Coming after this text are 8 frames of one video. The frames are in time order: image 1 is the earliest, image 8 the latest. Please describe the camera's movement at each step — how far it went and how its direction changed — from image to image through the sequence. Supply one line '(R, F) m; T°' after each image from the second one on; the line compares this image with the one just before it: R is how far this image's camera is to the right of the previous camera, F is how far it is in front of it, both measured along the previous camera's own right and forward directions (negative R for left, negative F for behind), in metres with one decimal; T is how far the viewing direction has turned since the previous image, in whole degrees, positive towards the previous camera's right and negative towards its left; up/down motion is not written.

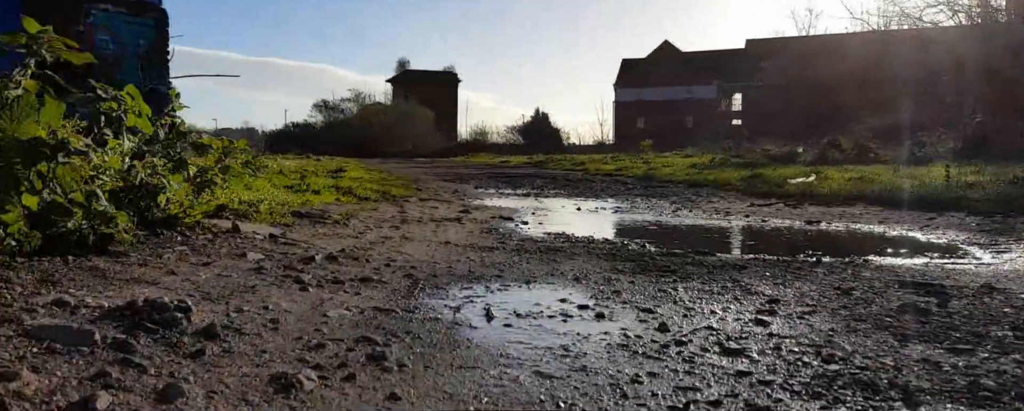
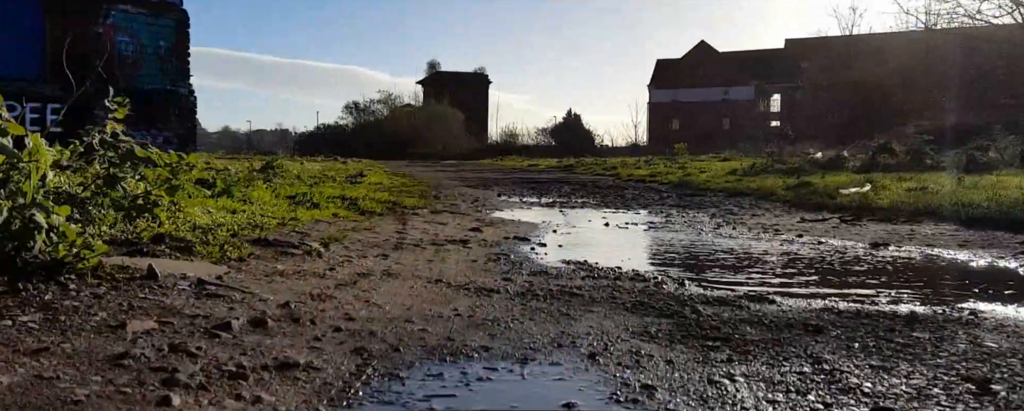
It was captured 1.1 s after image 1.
(+0.2, +1.1) m; -3°
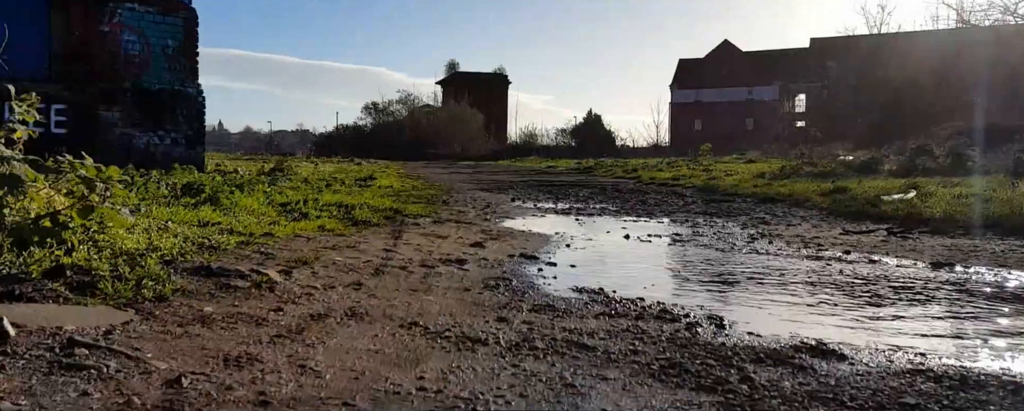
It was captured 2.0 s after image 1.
(+0.1, +1.0) m; -2°
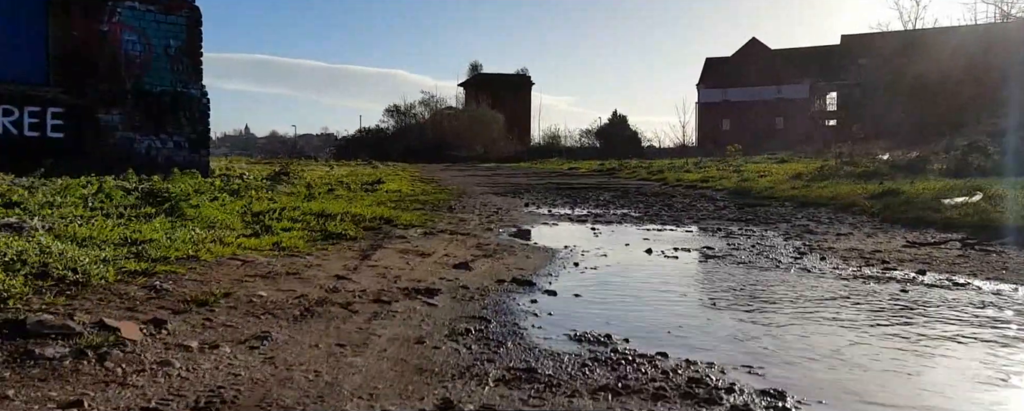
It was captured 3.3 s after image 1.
(+0.3, +1.4) m; -2°
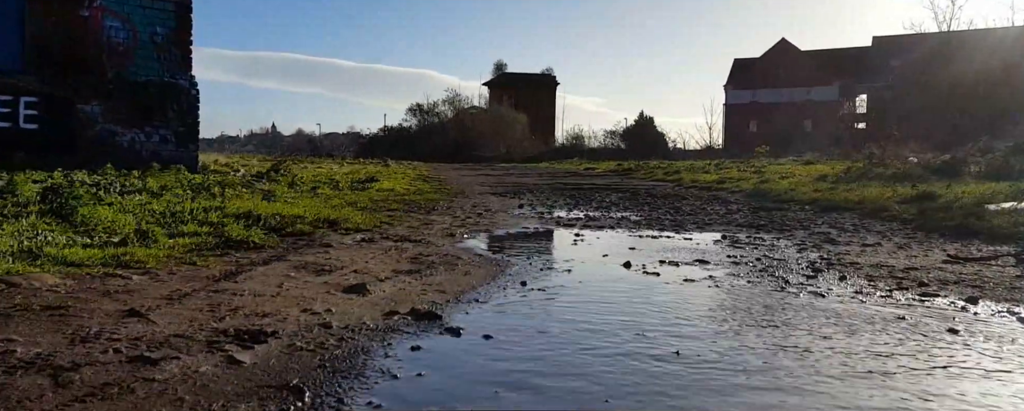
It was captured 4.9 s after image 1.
(+0.7, +1.6) m; -2°
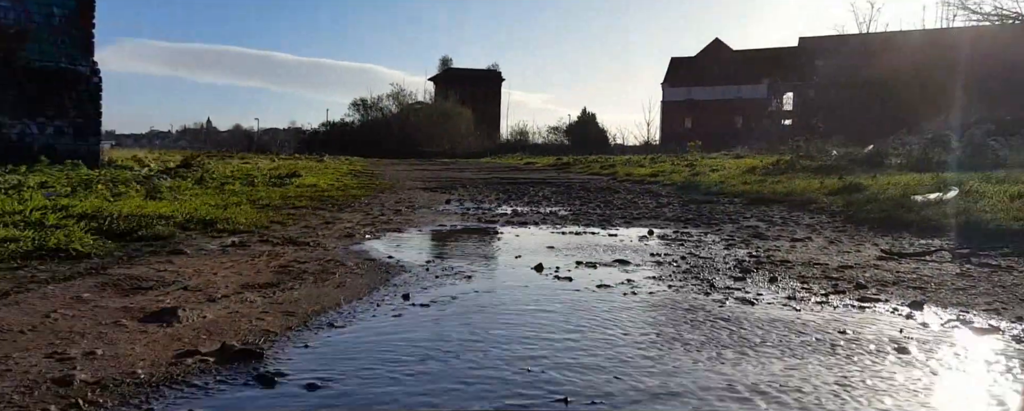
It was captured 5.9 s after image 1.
(+0.4, +1.0) m; +4°
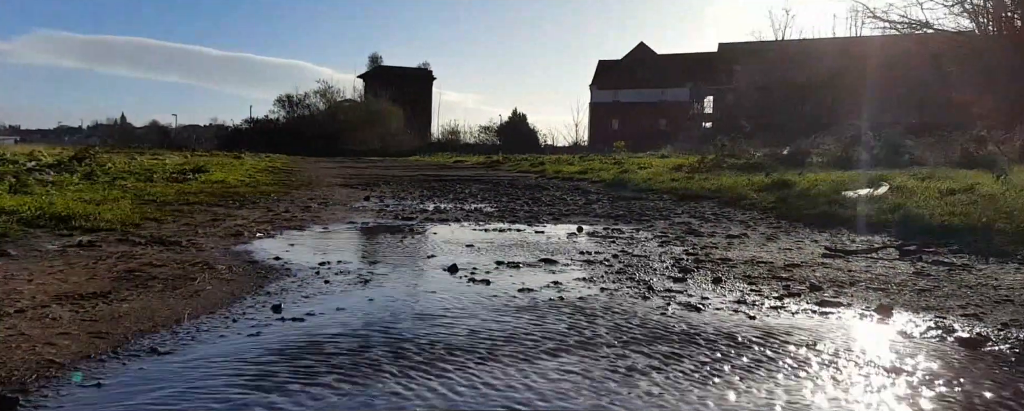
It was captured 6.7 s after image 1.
(+0.2, +0.8) m; +5°
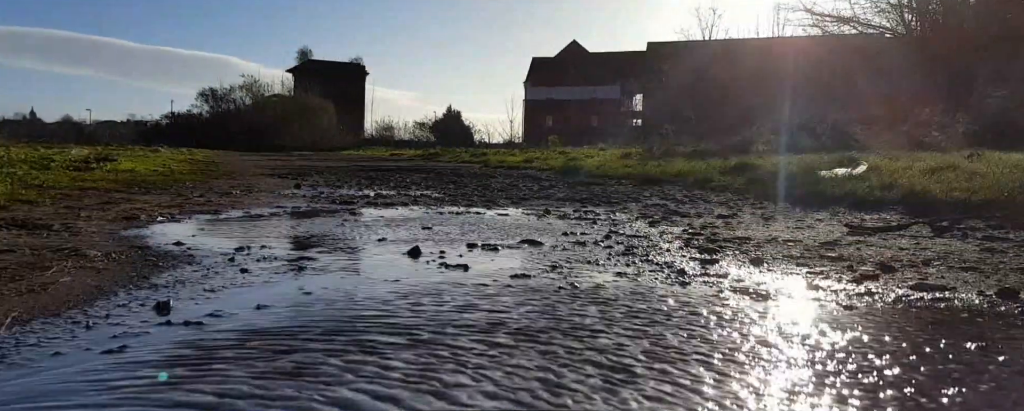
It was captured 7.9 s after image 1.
(-0.2, +1.1) m; +5°
